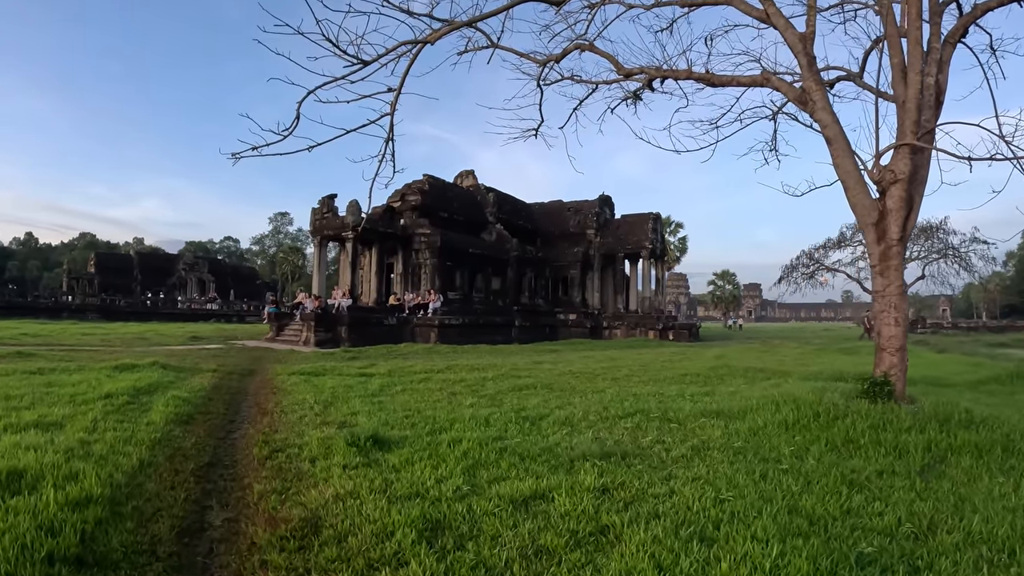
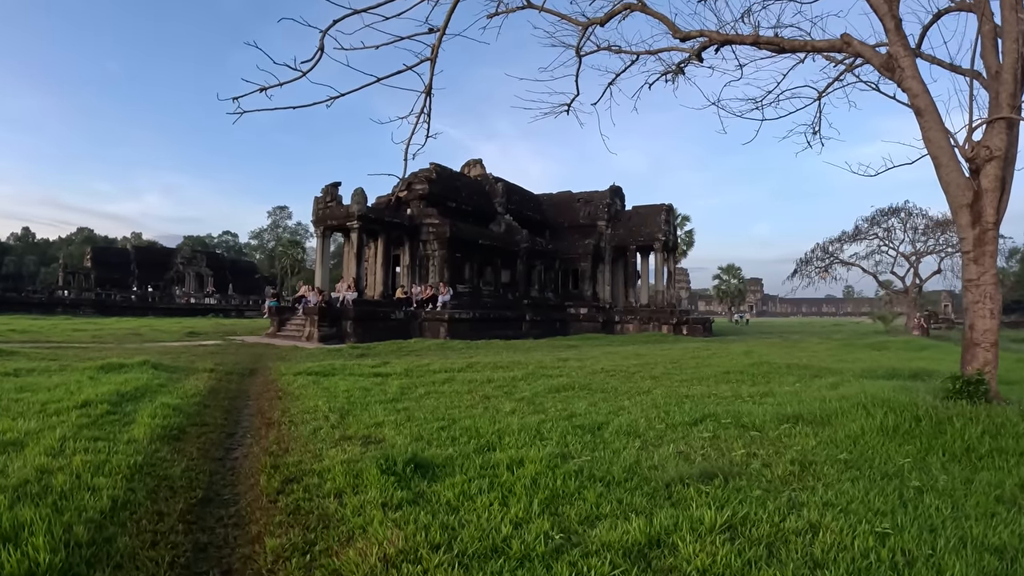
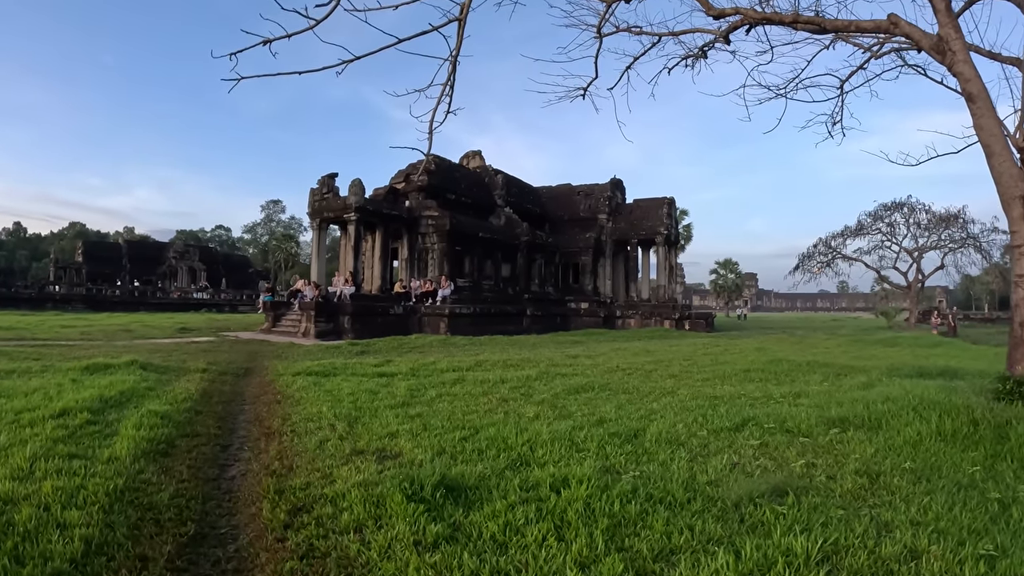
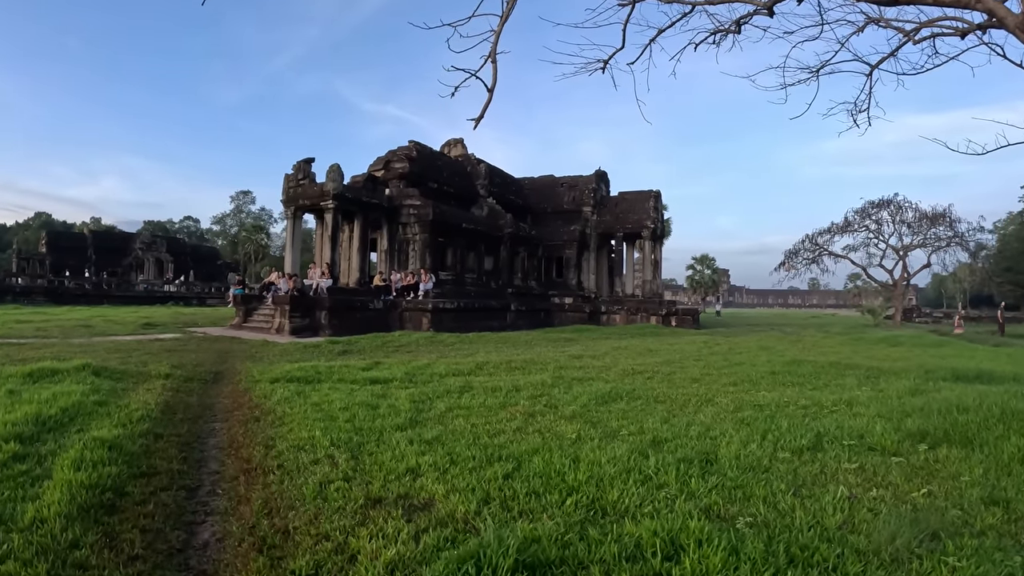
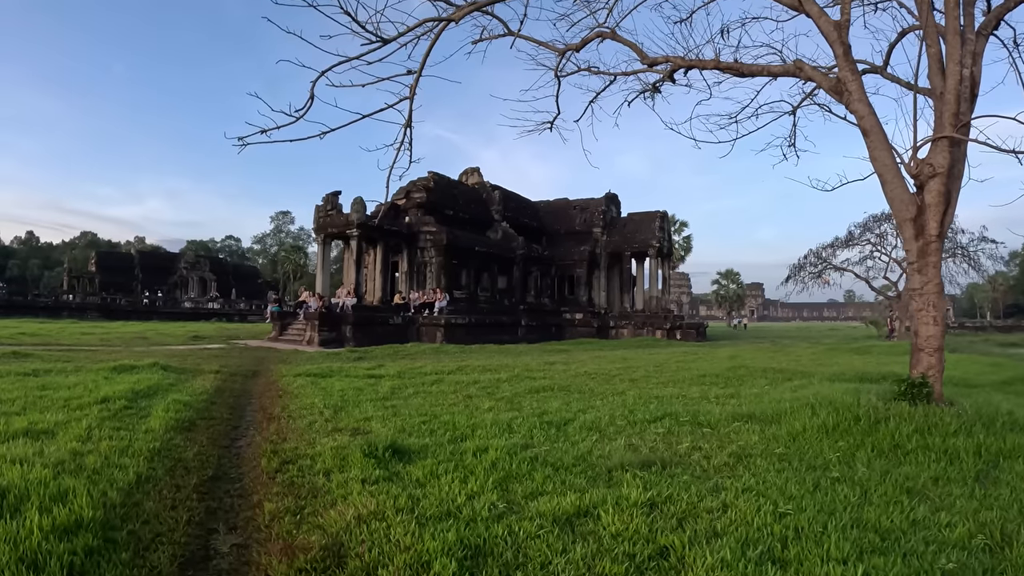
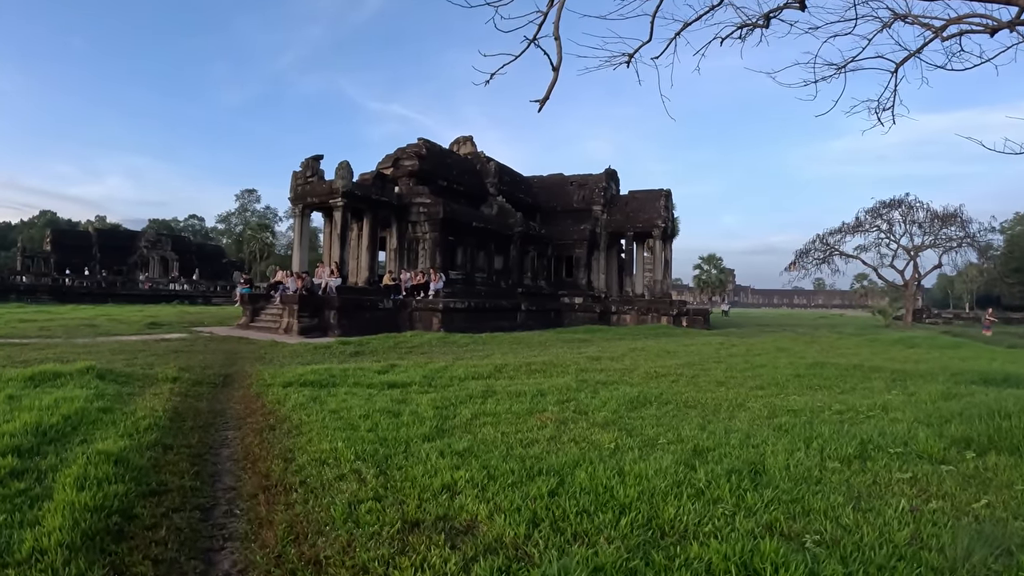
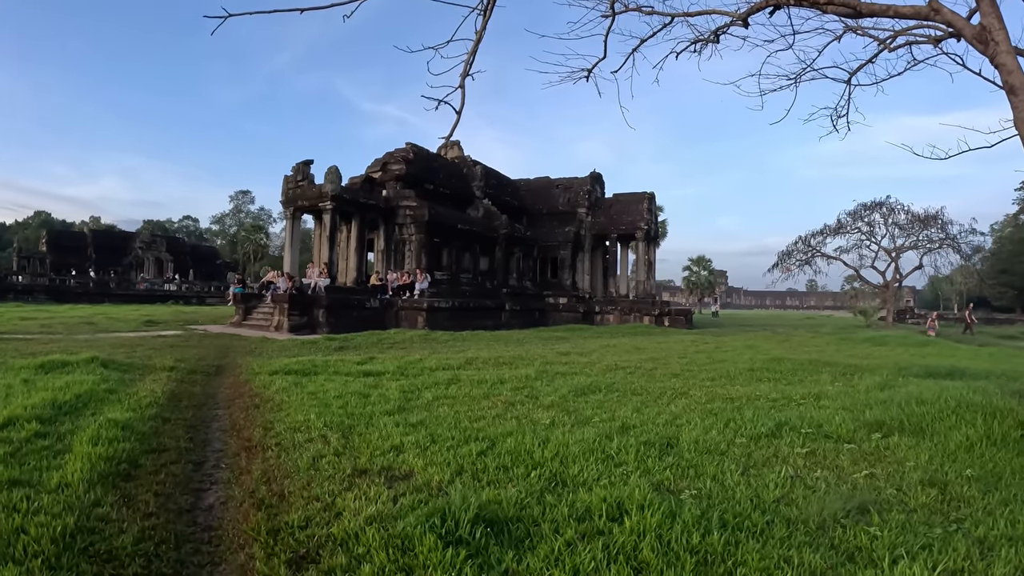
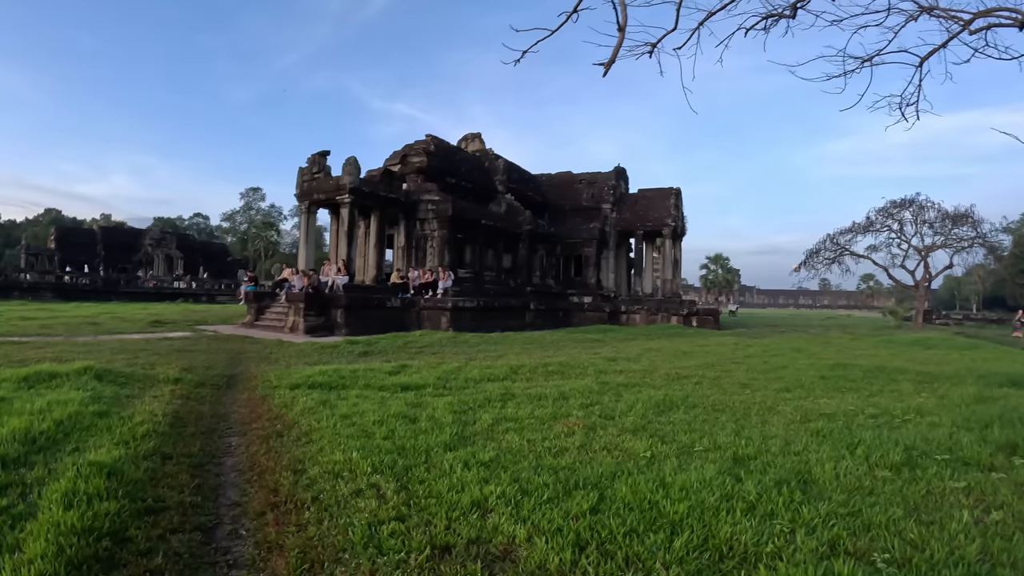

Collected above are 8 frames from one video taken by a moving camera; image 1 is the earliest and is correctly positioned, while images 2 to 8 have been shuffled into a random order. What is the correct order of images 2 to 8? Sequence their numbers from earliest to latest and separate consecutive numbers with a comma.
5, 2, 3, 7, 4, 6, 8
